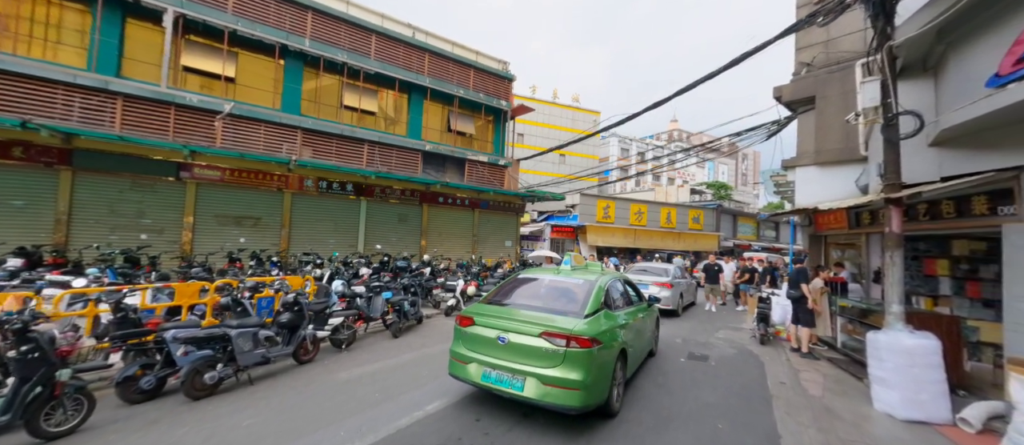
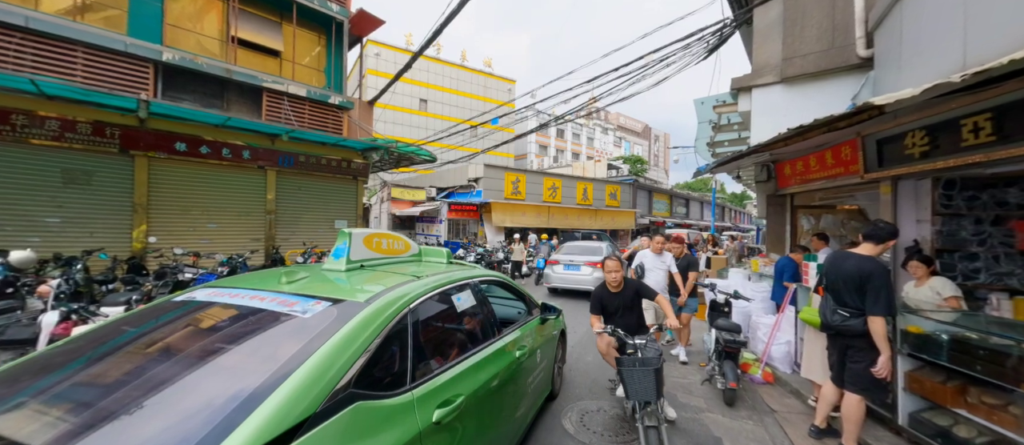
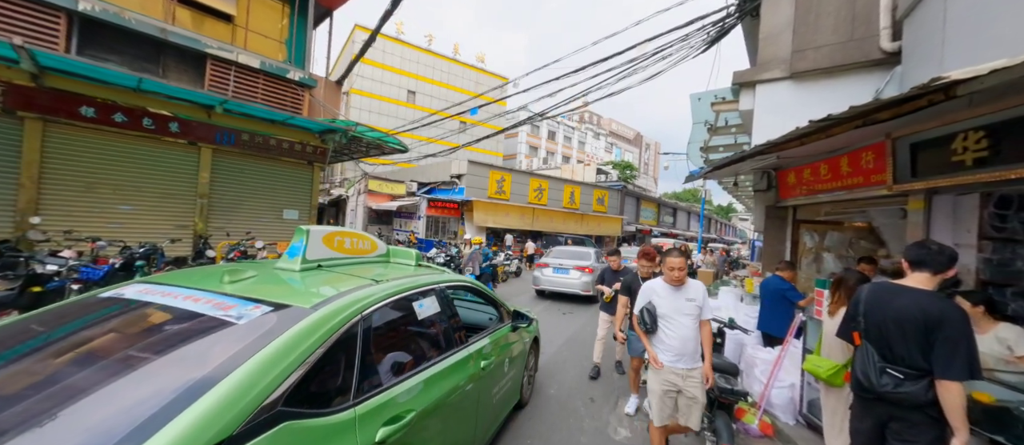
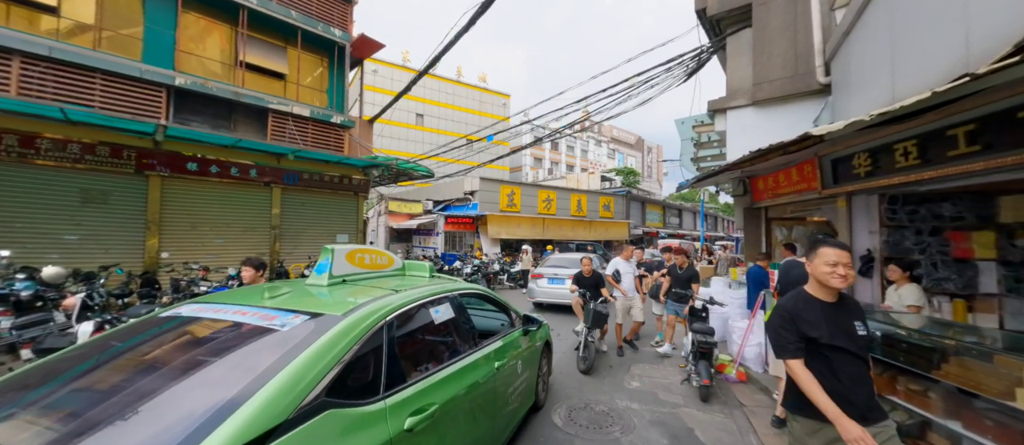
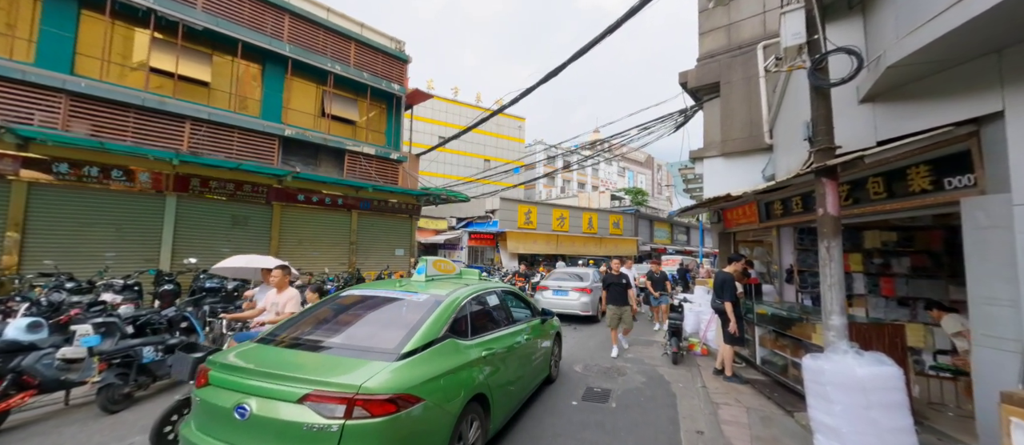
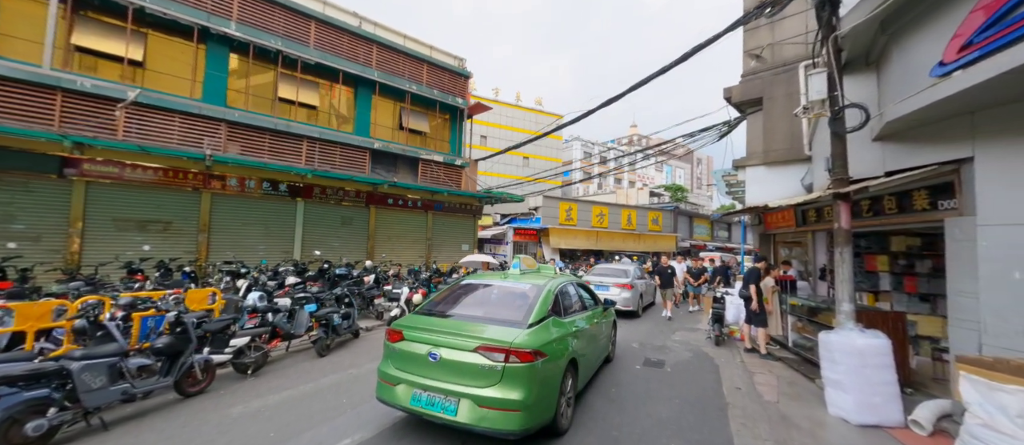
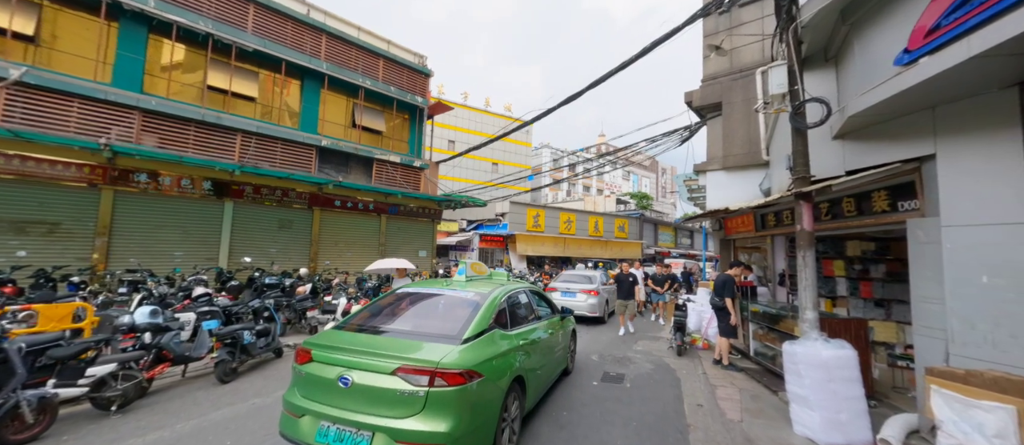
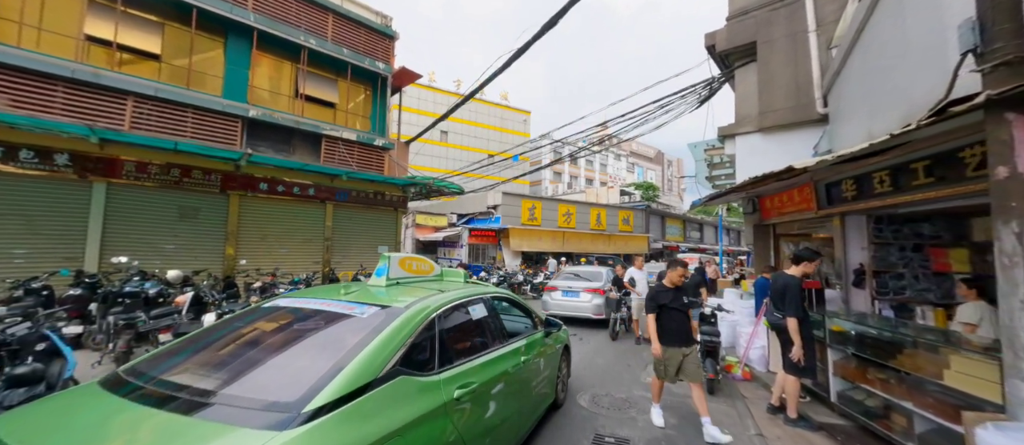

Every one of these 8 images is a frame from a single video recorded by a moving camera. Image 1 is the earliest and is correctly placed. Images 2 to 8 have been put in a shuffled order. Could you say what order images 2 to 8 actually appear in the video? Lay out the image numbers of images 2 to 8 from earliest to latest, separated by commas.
6, 7, 5, 8, 4, 2, 3
